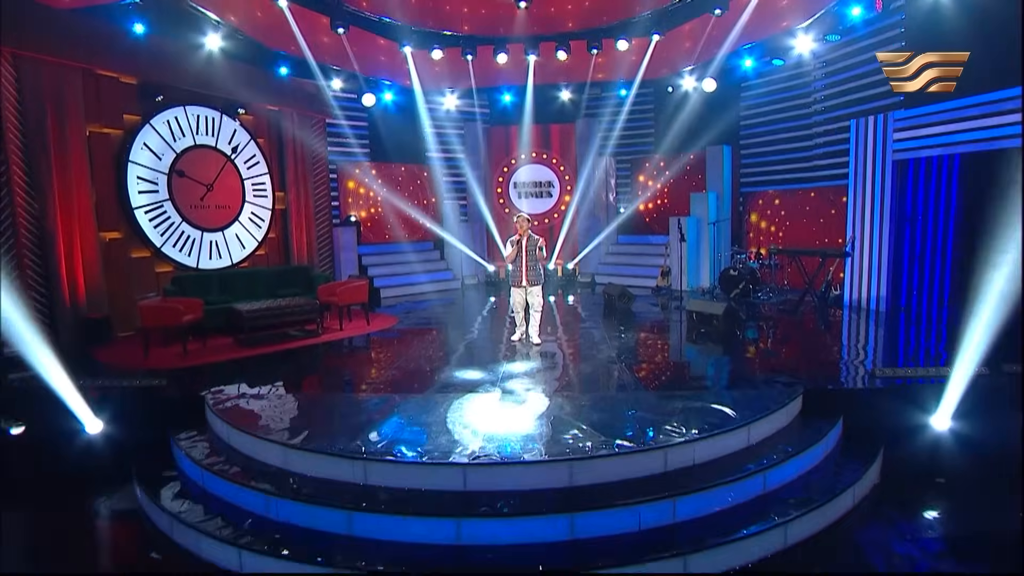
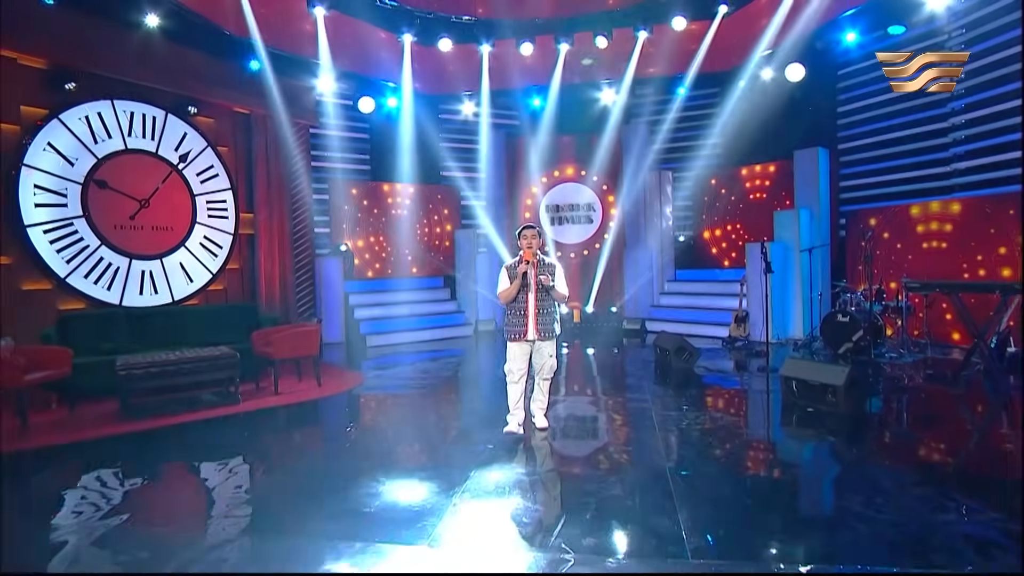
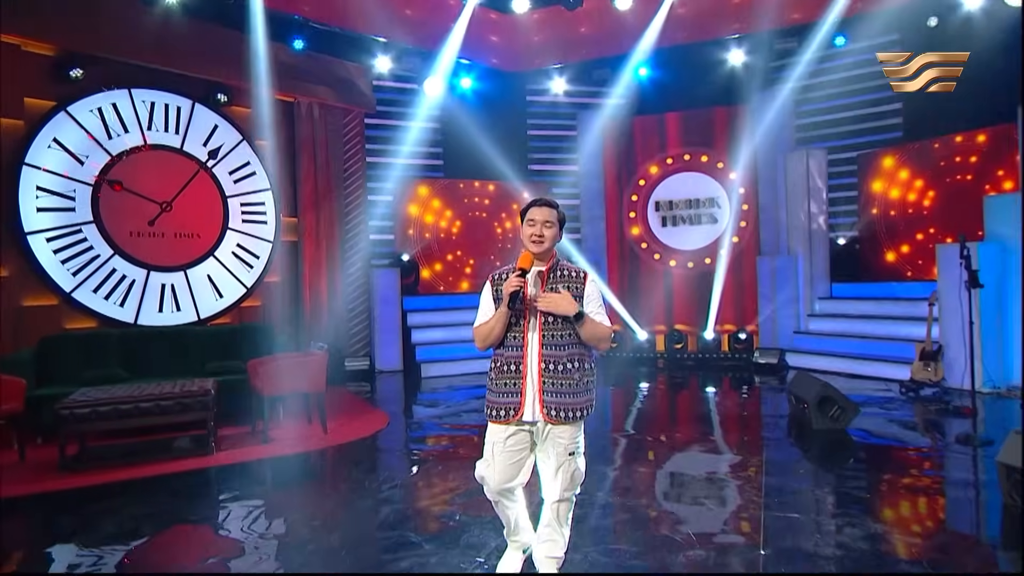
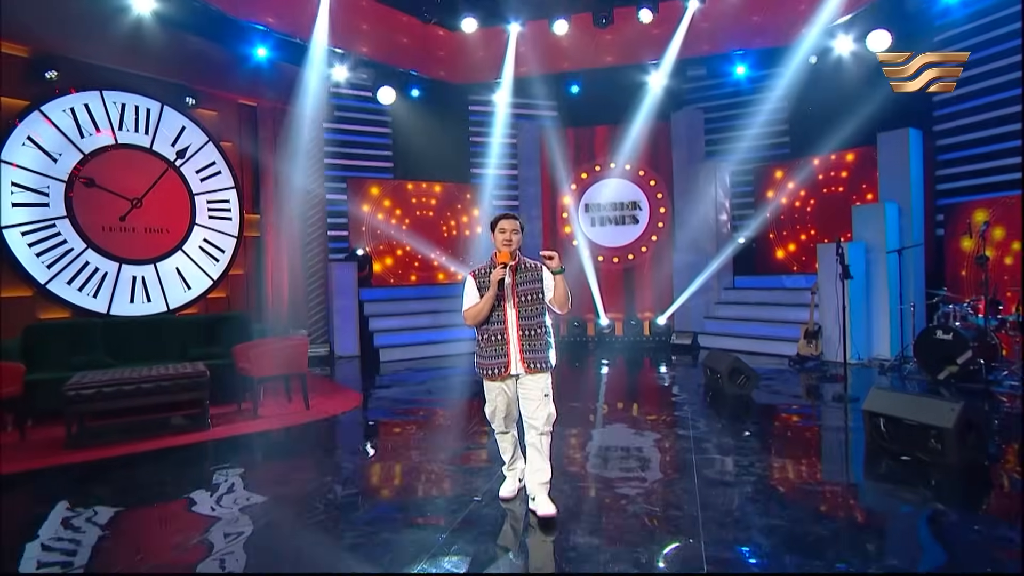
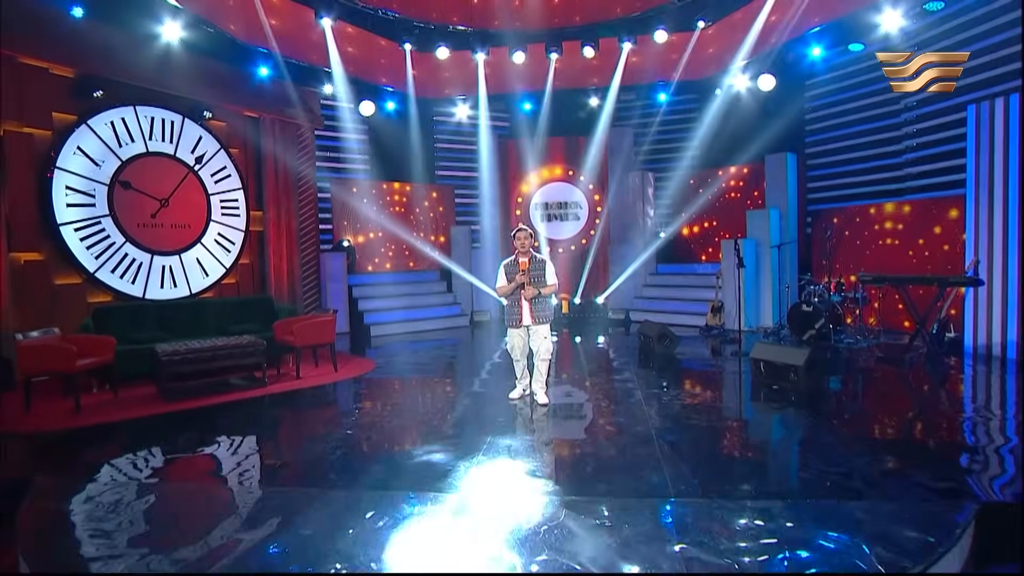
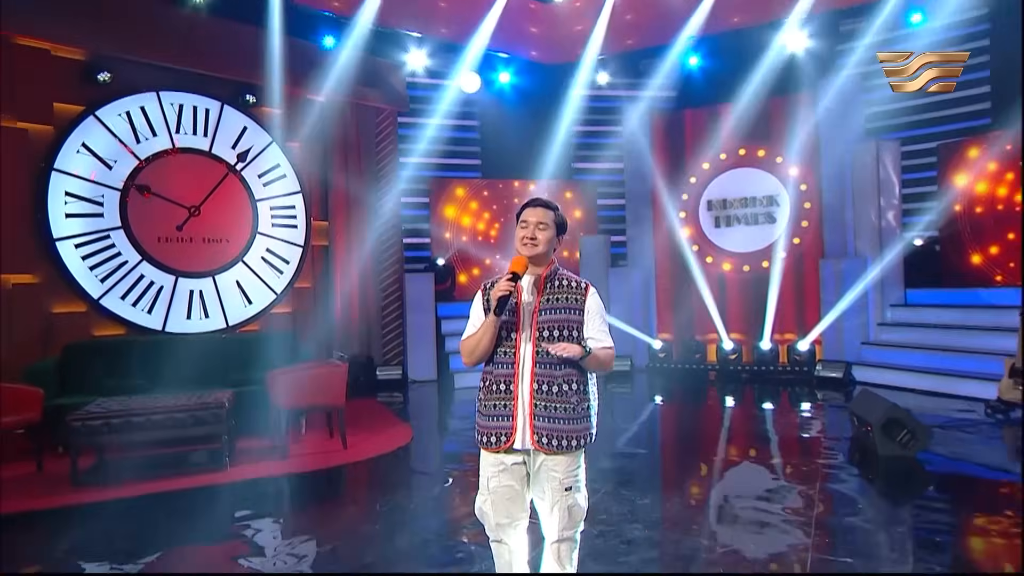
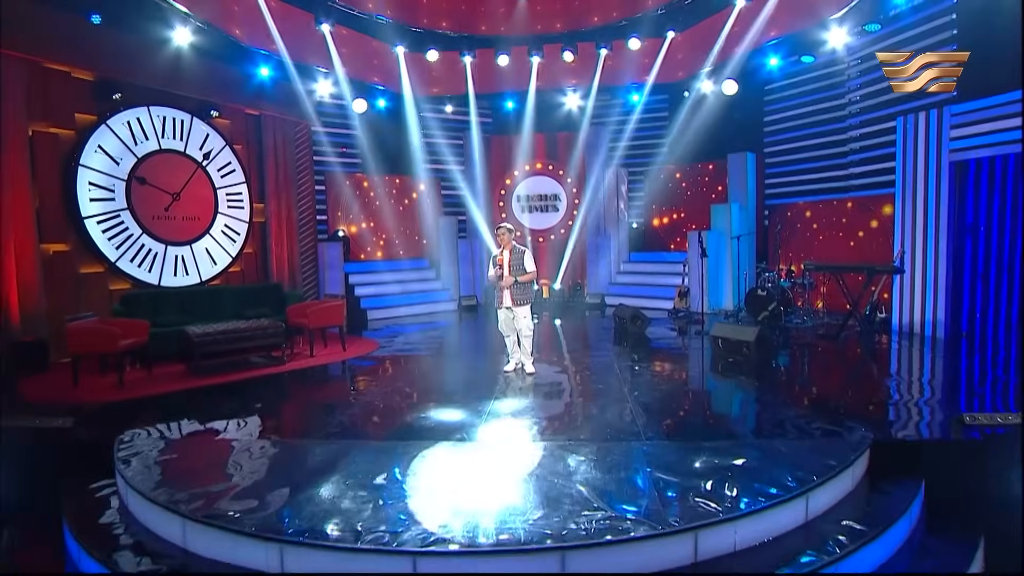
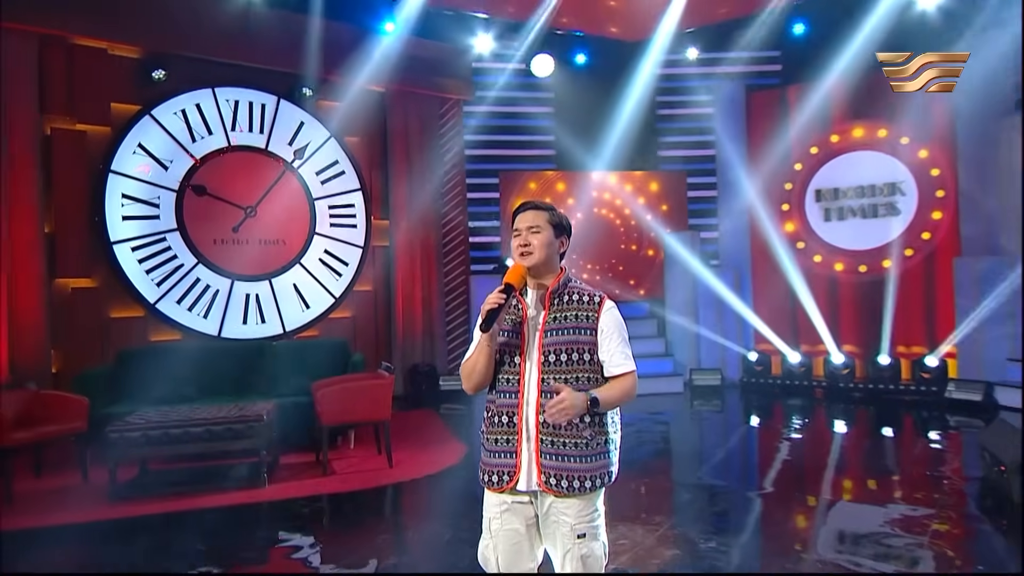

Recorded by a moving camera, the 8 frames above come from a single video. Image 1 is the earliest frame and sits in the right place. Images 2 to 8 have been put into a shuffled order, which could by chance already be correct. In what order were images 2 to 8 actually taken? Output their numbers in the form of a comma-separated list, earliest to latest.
7, 5, 2, 4, 3, 6, 8
